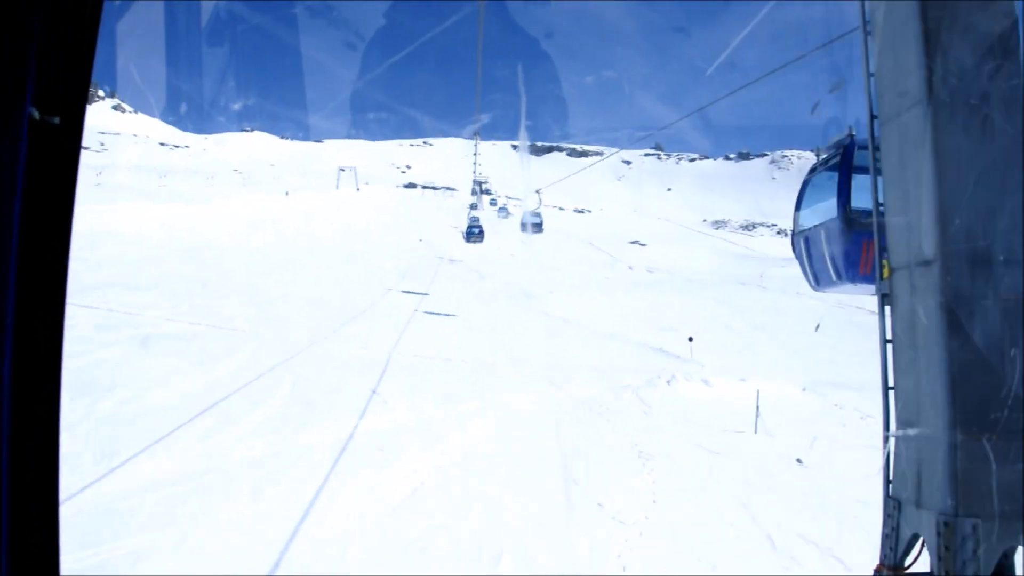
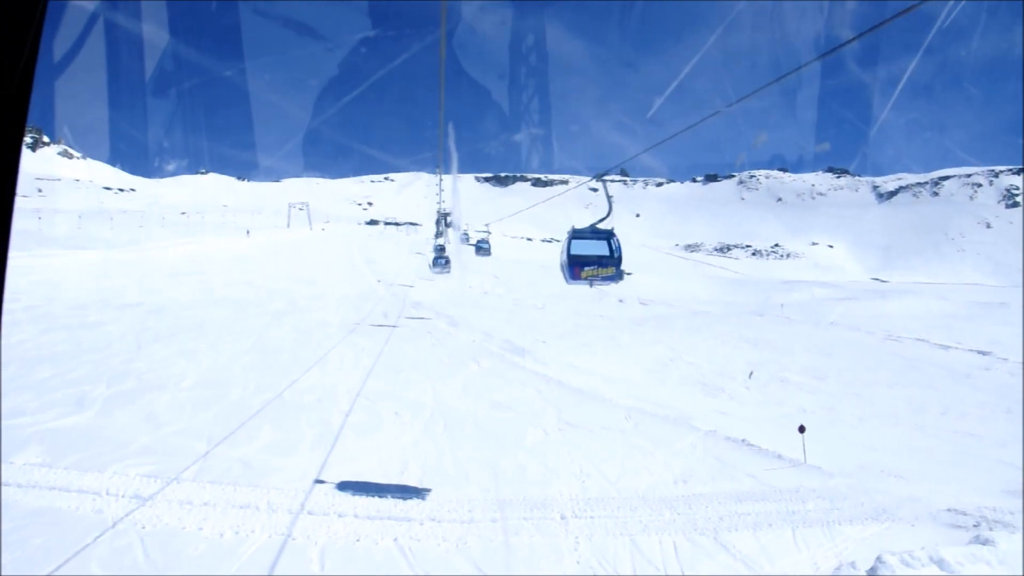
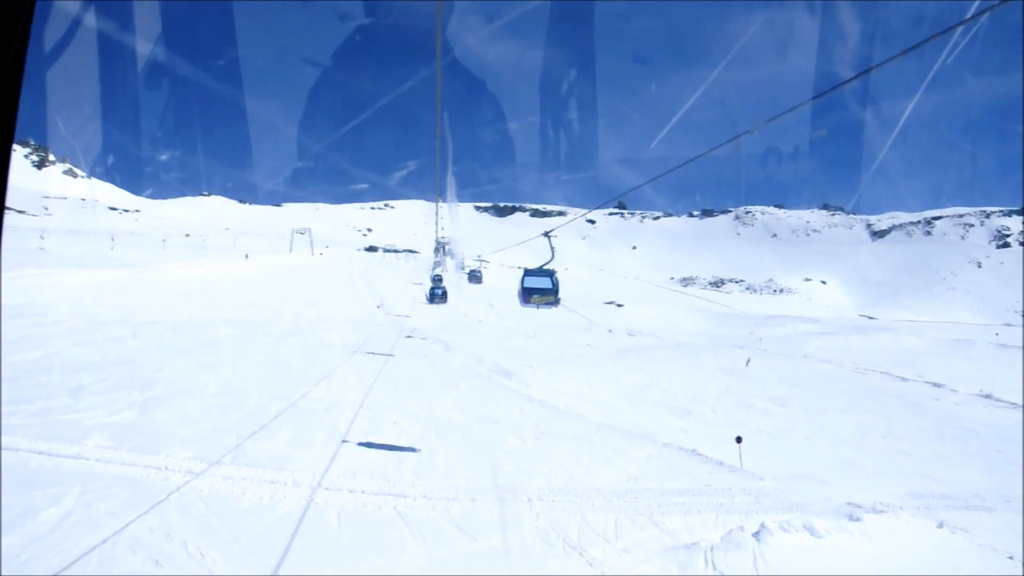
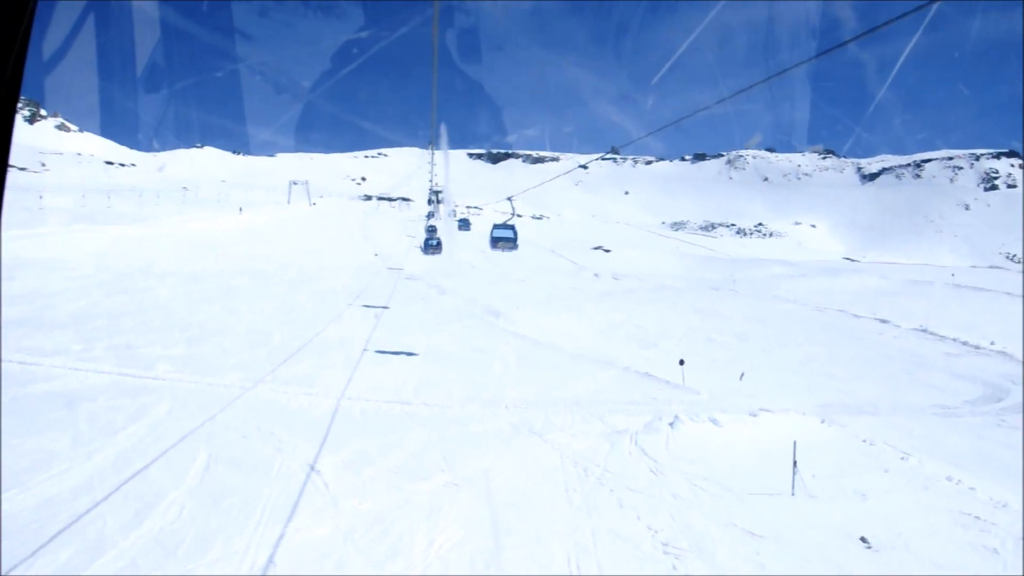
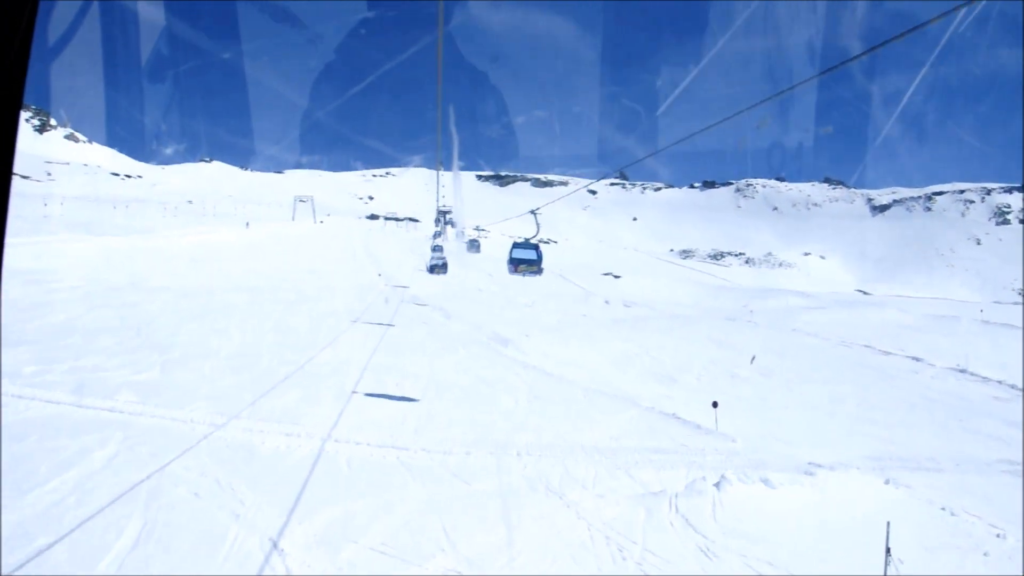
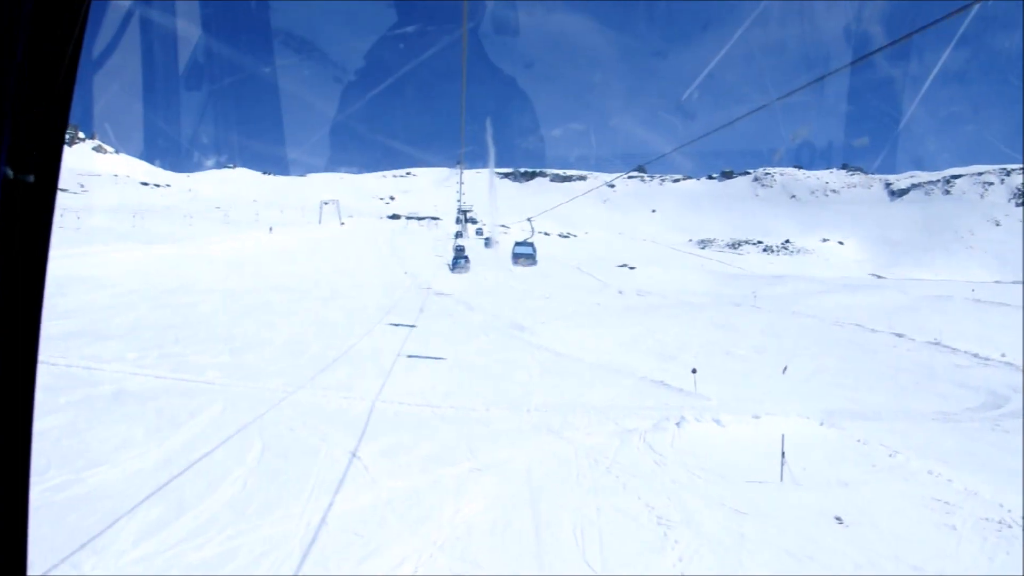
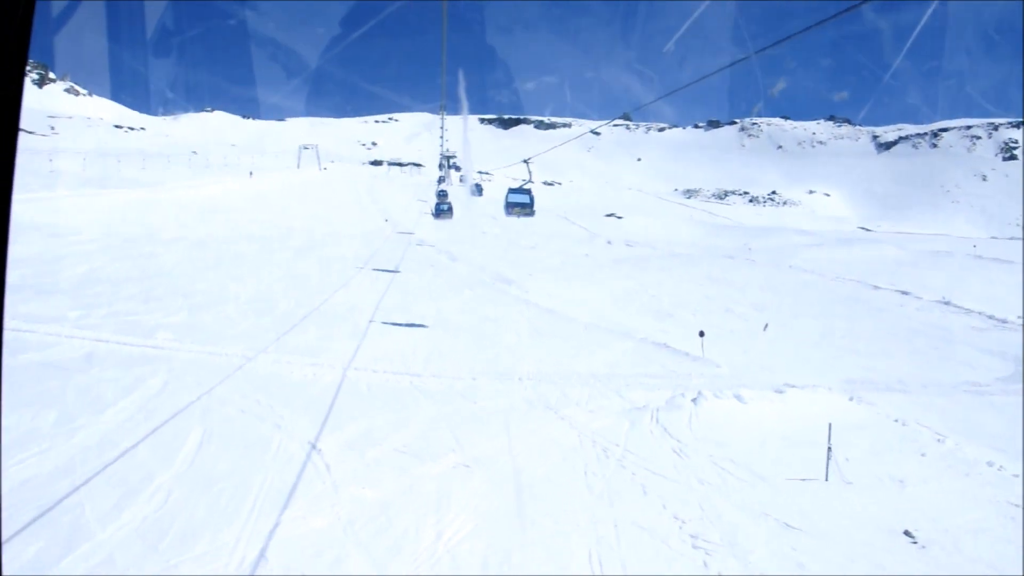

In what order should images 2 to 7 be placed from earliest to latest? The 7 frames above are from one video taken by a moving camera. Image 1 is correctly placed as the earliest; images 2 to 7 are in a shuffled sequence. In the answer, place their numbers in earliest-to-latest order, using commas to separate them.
6, 4, 7, 5, 3, 2
